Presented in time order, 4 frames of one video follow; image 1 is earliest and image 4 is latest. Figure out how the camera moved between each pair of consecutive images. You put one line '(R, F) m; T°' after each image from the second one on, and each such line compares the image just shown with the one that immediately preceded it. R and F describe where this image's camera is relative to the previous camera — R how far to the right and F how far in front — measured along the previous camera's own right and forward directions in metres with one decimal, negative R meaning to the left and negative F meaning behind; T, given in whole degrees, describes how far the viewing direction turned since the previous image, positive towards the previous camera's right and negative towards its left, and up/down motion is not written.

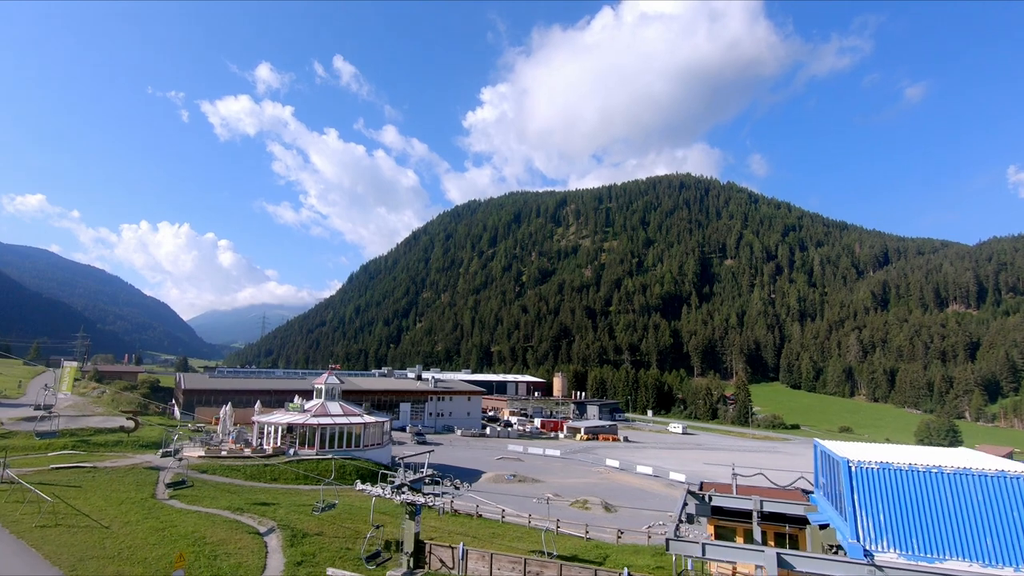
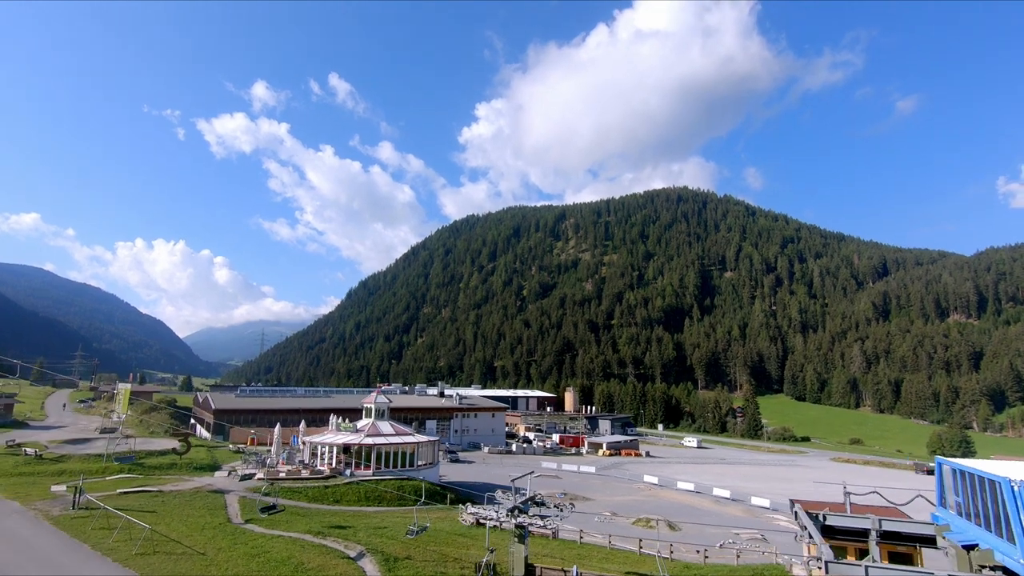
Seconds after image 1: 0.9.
(-3.0, 0.0) m; 0°
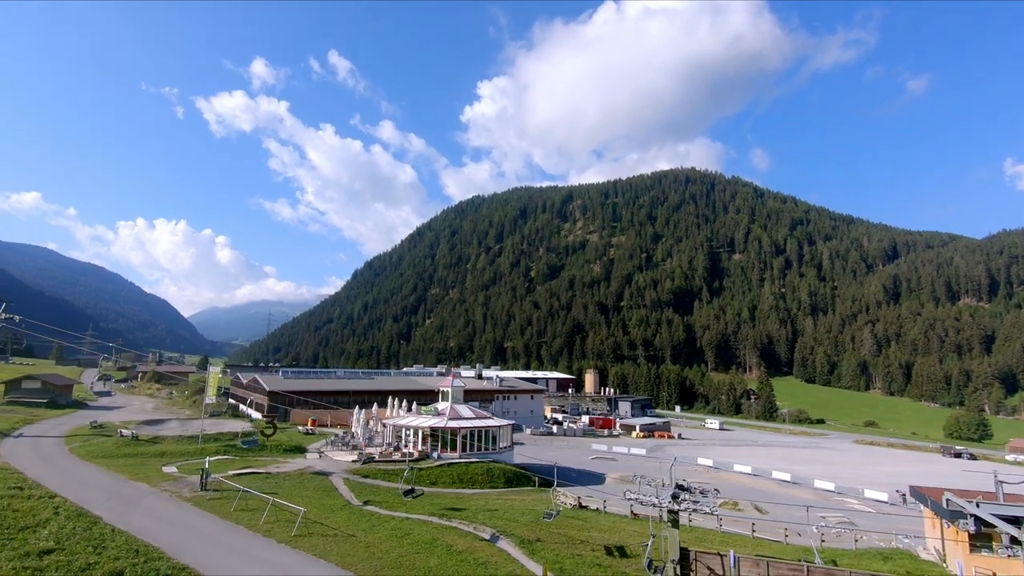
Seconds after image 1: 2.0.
(-4.2, -0.1) m; 0°
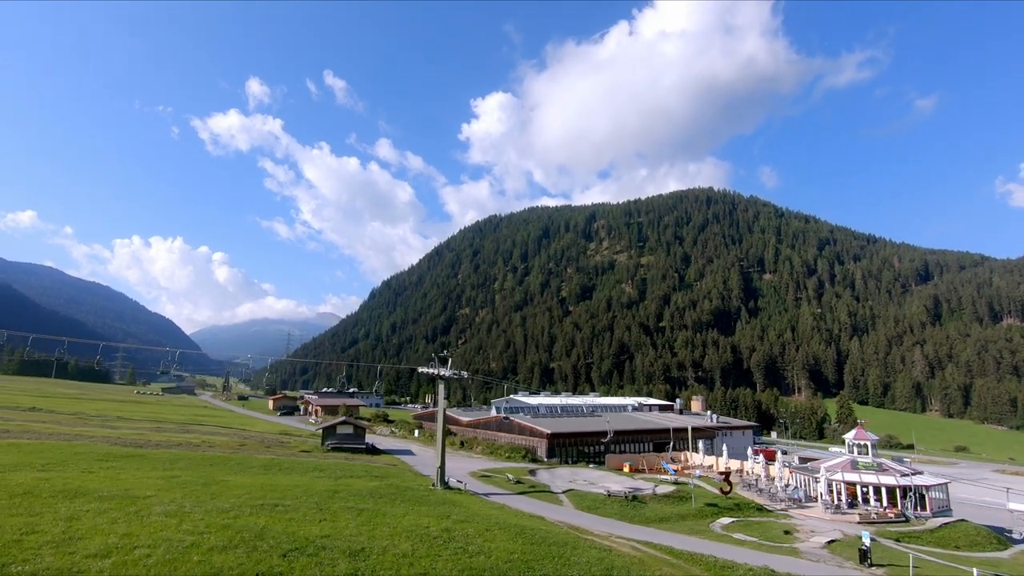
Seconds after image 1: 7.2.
(-23.8, -0.2) m; 0°
